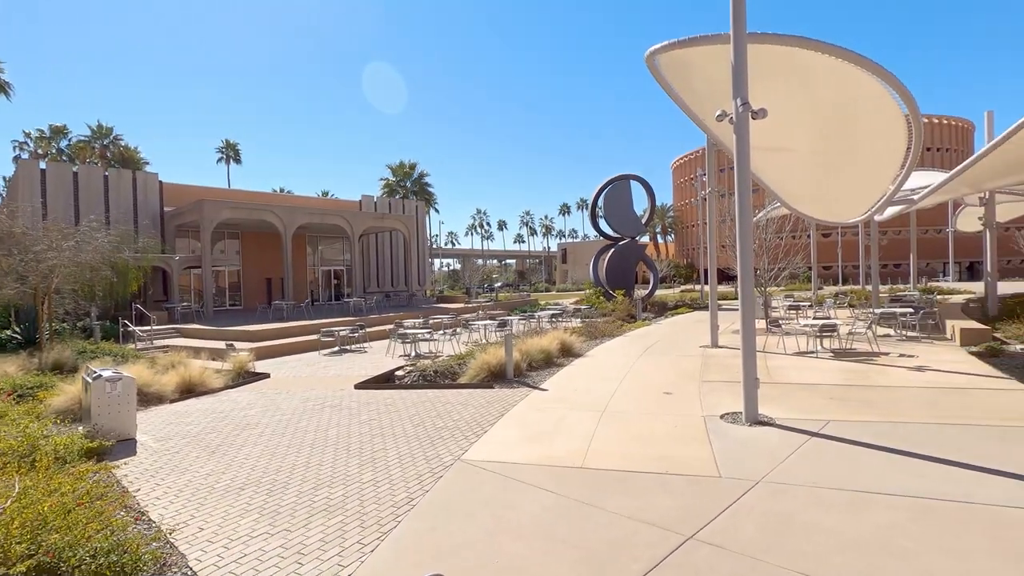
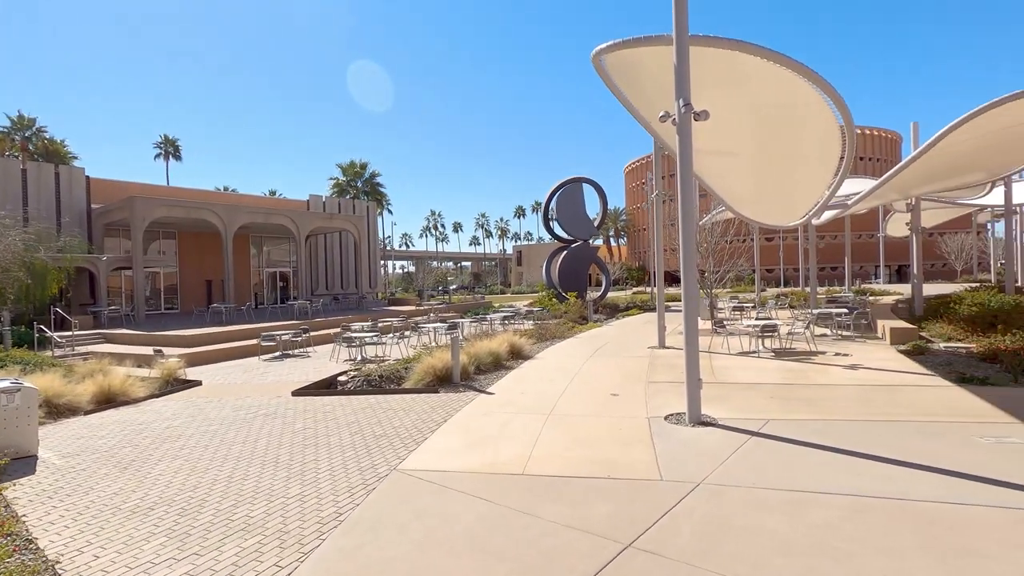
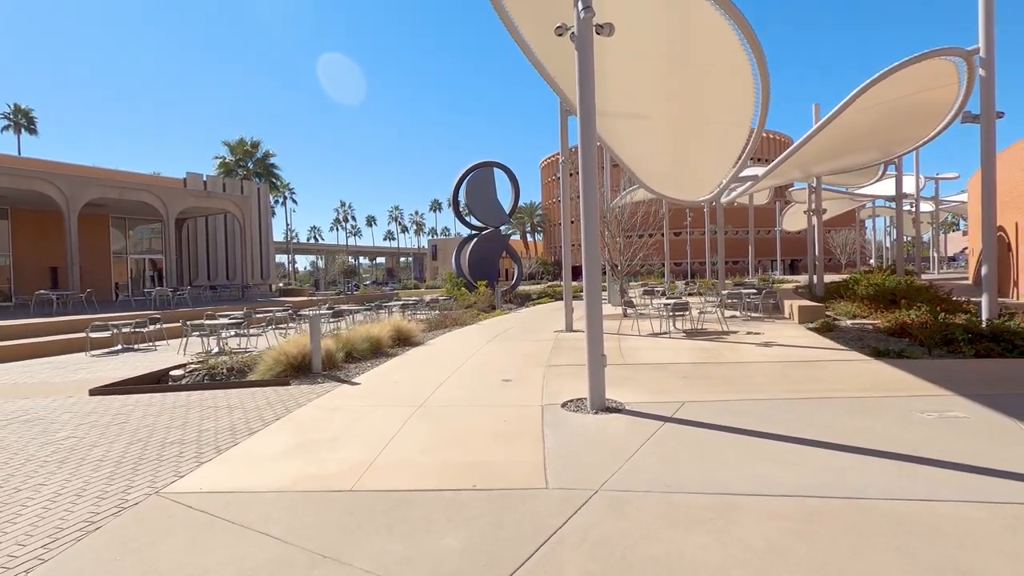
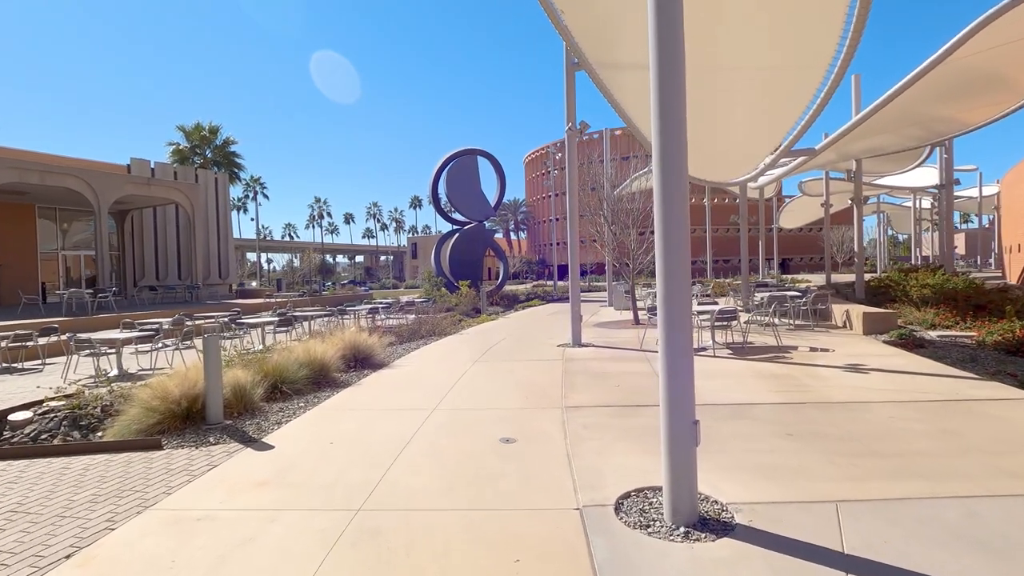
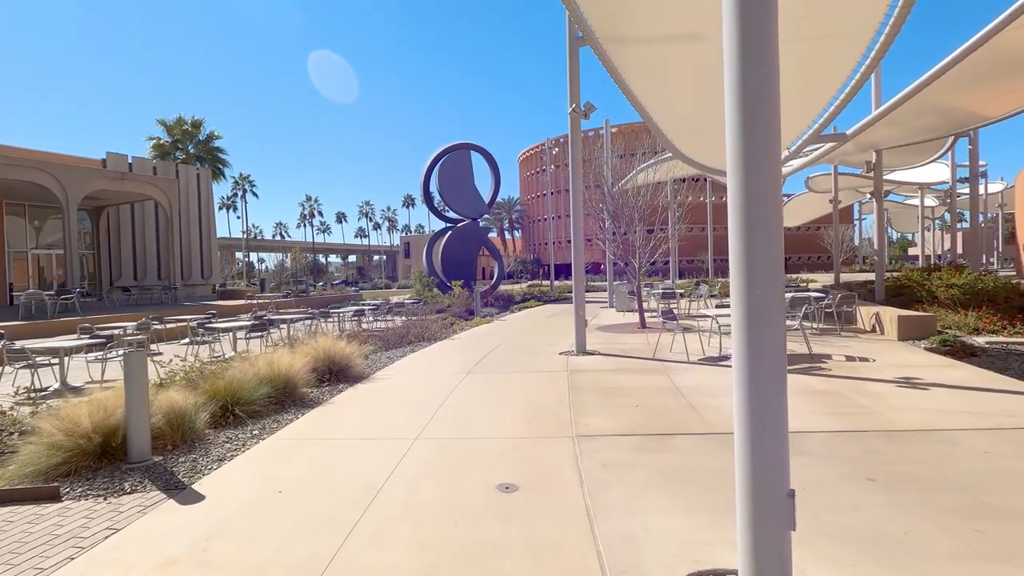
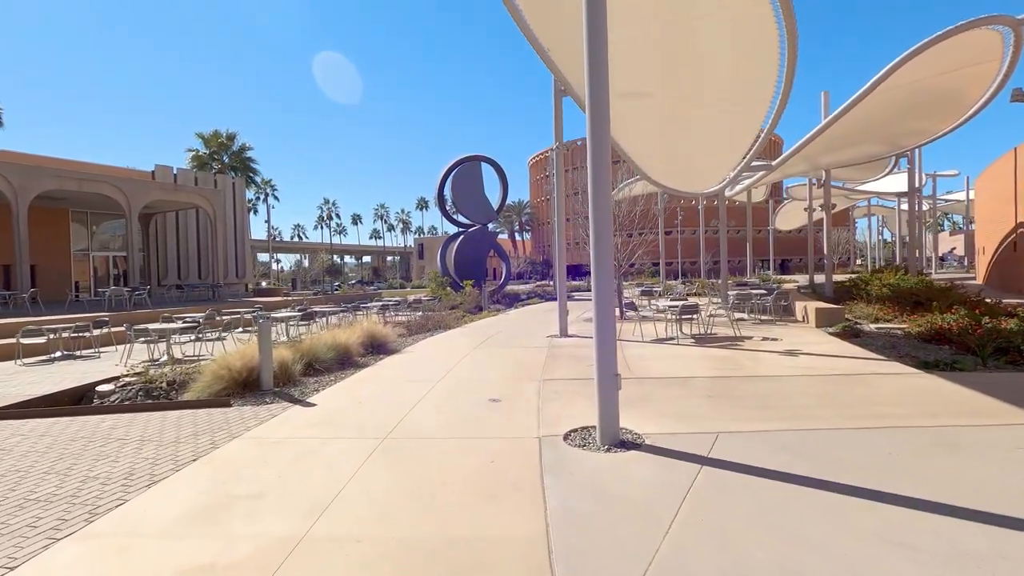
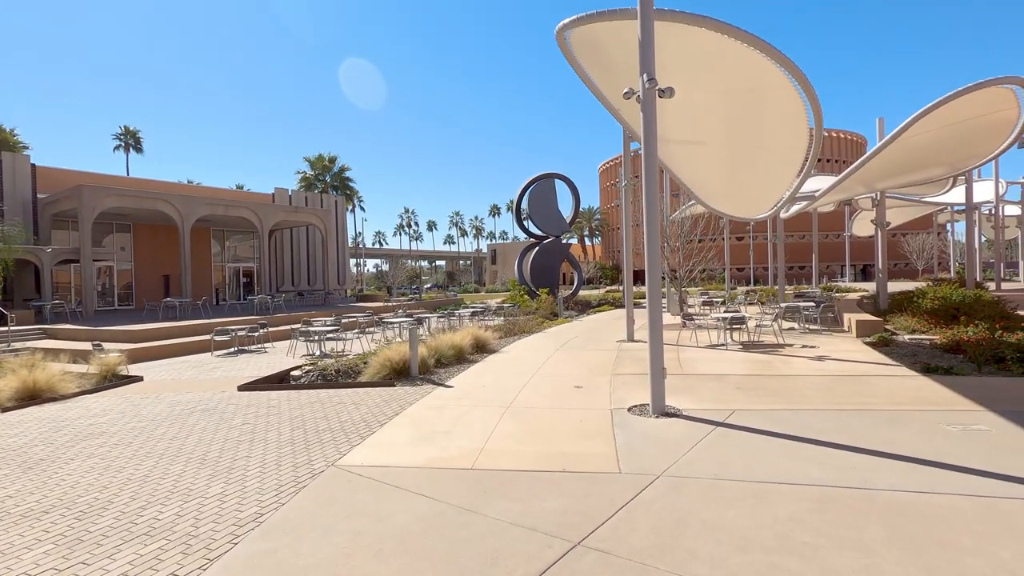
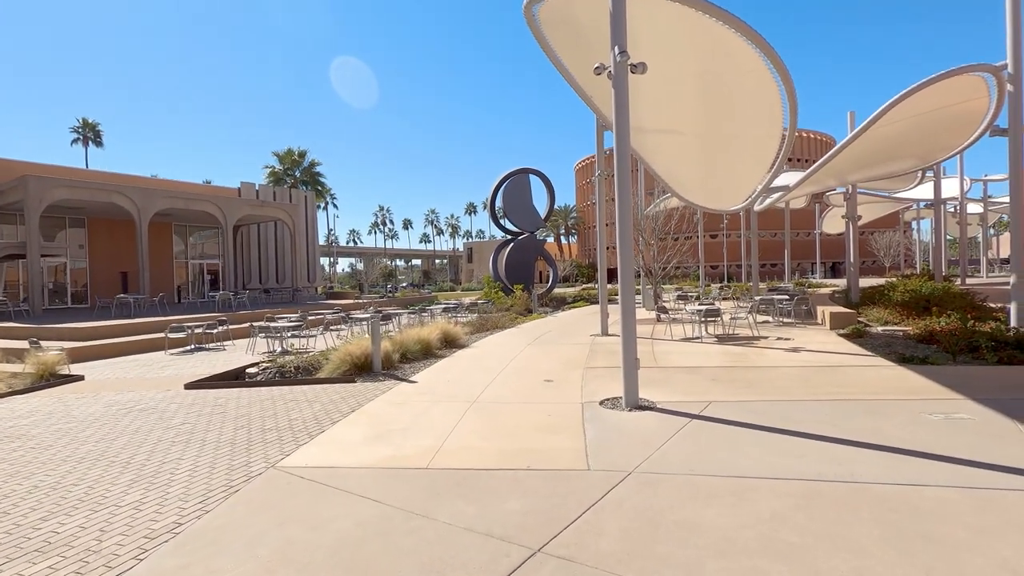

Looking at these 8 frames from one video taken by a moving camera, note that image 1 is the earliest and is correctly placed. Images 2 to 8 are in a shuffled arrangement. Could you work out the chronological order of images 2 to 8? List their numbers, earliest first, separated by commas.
2, 7, 8, 3, 6, 4, 5
